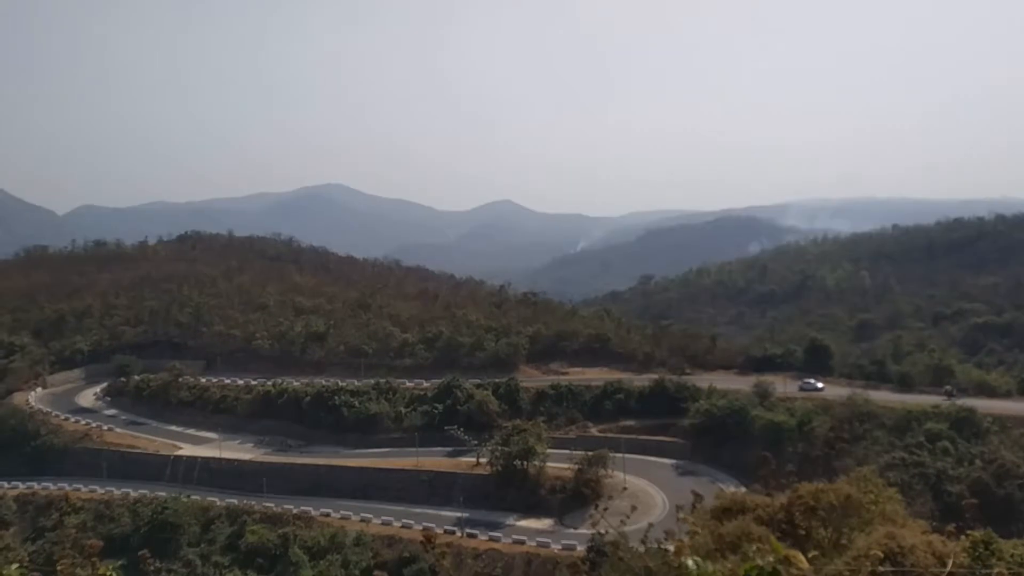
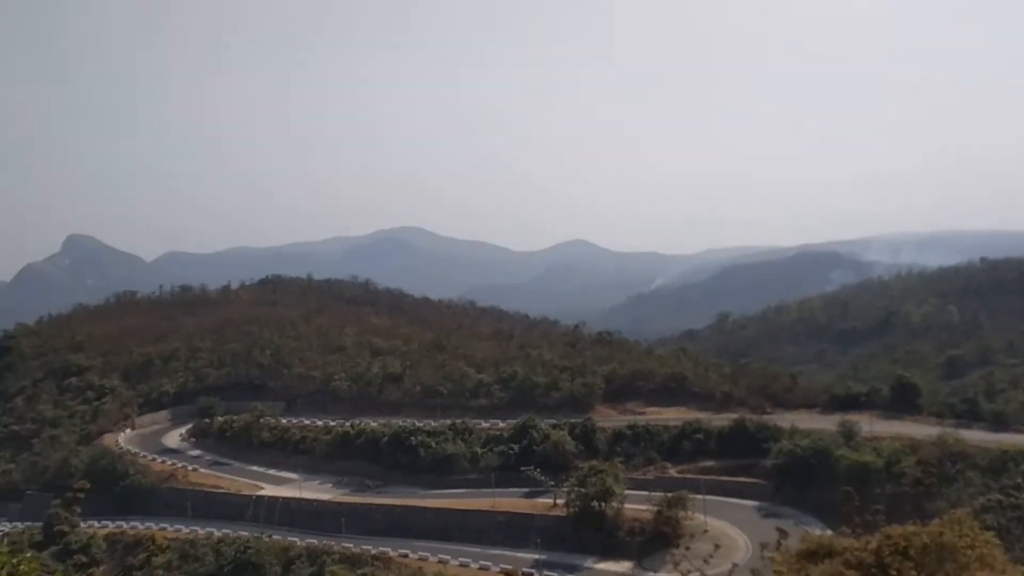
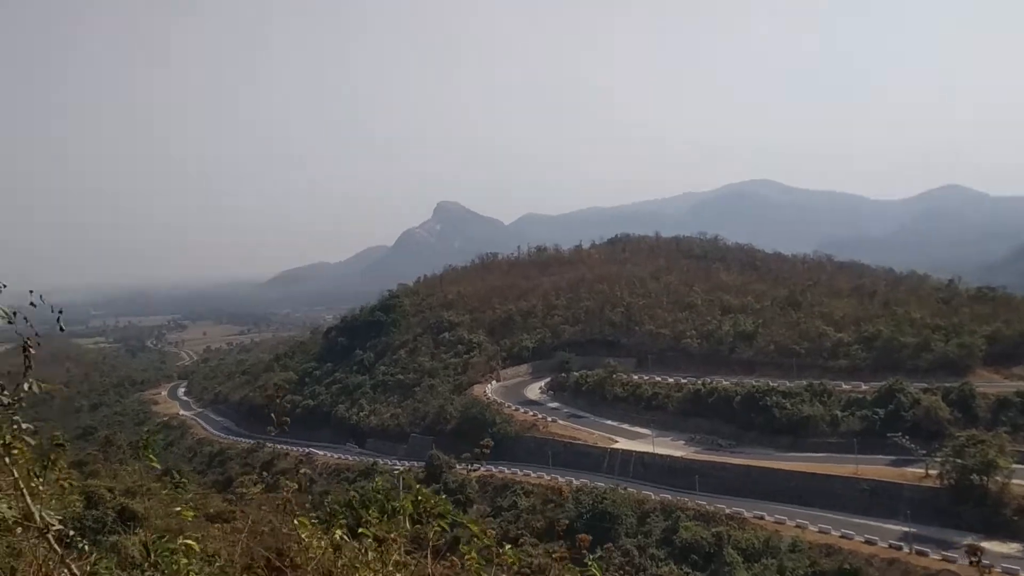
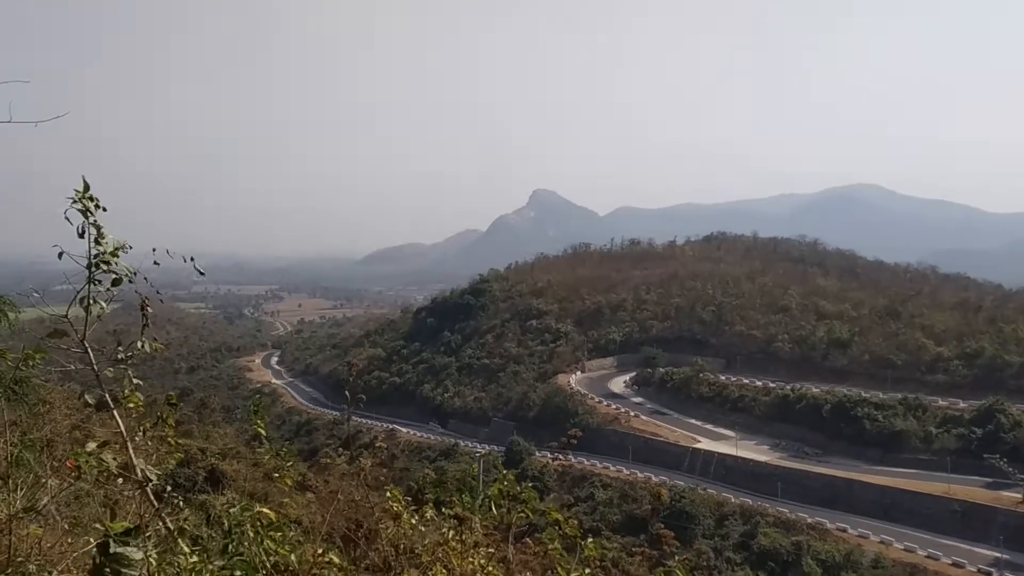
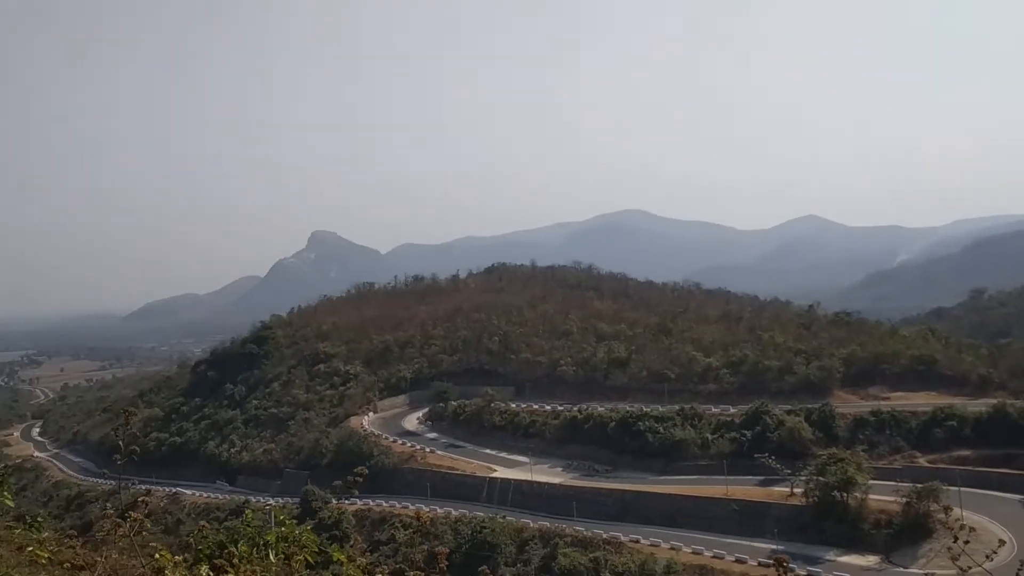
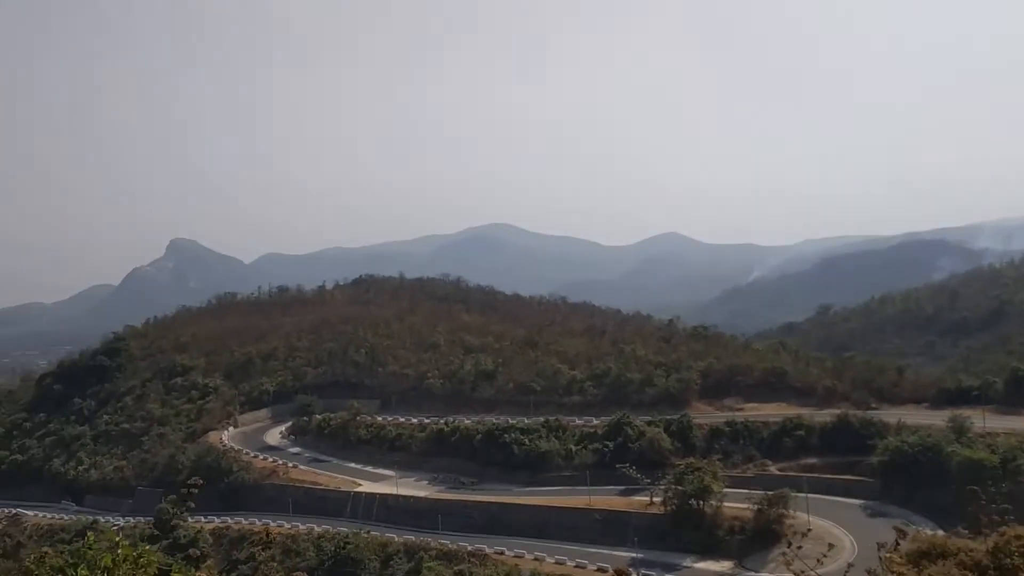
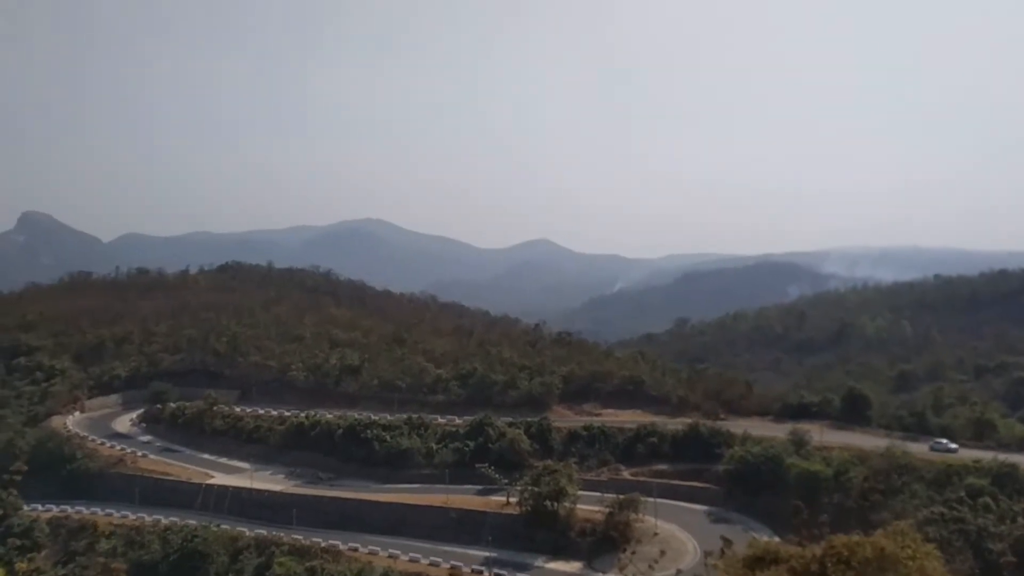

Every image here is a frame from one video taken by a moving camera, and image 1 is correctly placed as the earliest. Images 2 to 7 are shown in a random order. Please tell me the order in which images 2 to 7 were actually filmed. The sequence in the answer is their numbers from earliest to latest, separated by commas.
7, 2, 6, 5, 3, 4
